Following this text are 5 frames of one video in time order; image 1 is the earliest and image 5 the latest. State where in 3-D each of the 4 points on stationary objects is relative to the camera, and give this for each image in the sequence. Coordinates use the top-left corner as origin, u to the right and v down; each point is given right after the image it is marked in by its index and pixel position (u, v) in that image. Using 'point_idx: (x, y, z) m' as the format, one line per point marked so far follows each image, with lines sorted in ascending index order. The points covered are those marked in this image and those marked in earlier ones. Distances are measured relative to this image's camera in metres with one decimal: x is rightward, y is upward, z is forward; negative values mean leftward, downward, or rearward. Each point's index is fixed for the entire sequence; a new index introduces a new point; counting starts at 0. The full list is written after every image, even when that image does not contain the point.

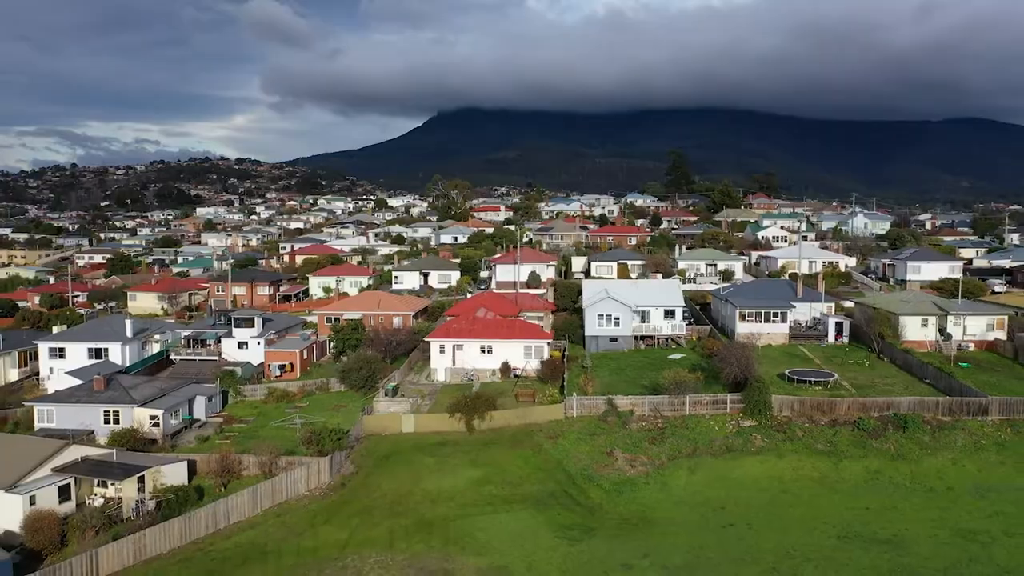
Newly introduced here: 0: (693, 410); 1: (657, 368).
0: (+2.6, -1.8, +12.4) m
1: (+2.5, -1.4, +14.9) m
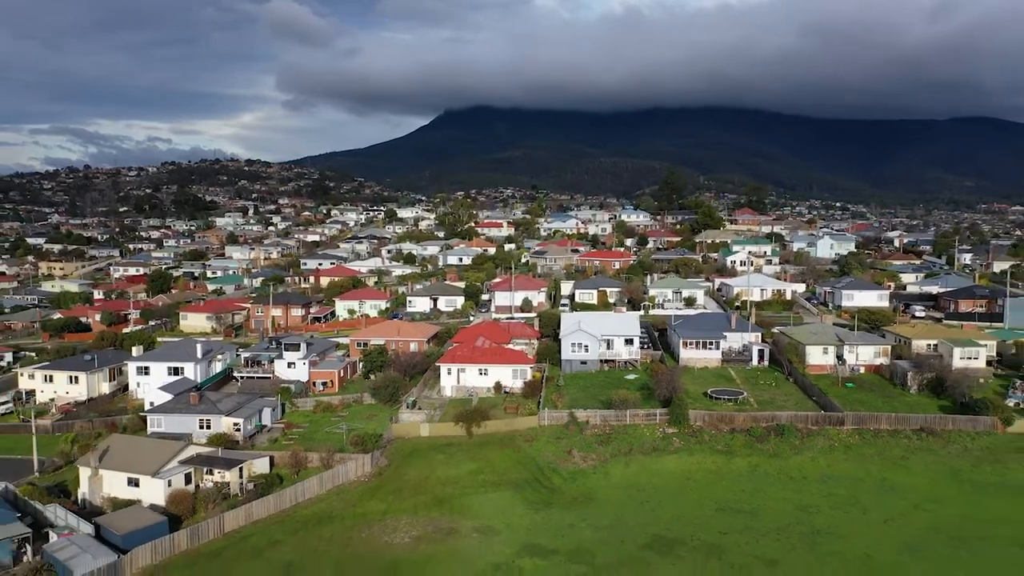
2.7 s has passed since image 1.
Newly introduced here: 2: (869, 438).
0: (+2.4, -2.6, +17.0) m
1: (+2.3, -2.3, +19.4) m
2: (+6.7, -2.8, +16.0) m
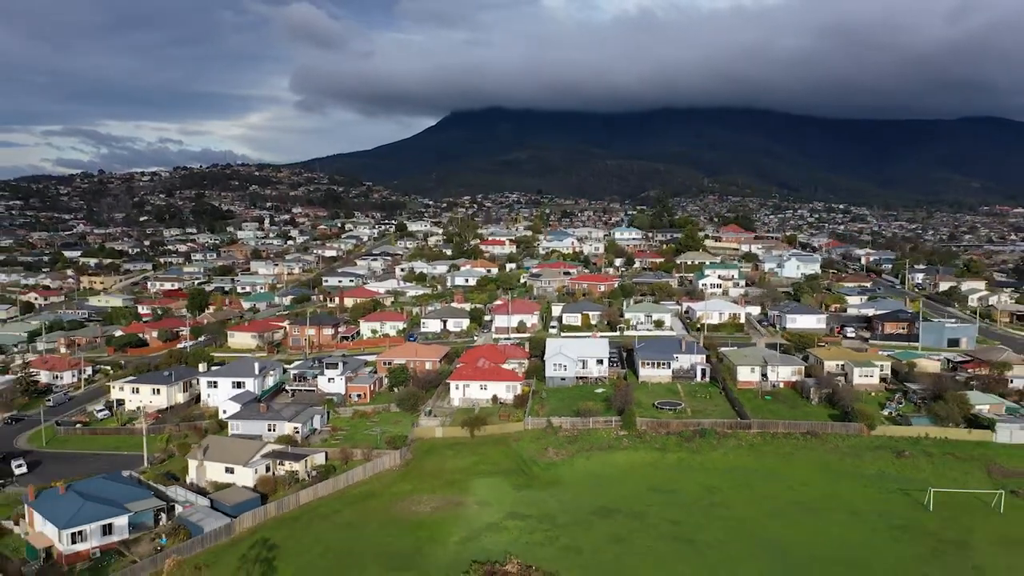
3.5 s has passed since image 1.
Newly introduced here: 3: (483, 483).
0: (+2.2, -3.6, +22.5) m
1: (+2.1, -3.3, +25.0) m
2: (+6.5, -3.8, +21.5) m
3: (-0.7, -4.5, +19.7) m
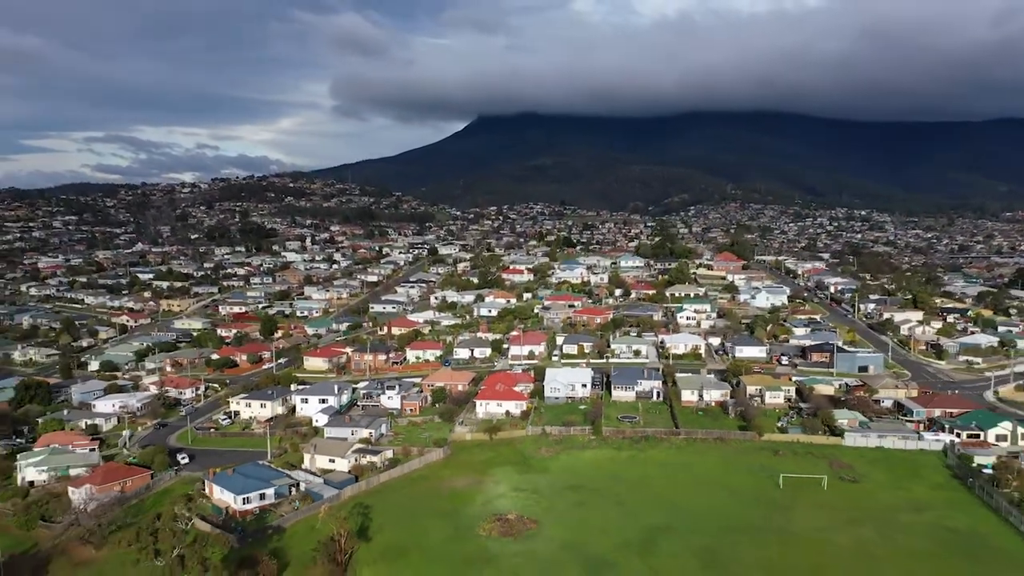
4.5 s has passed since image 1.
0: (+2.4, -5.6, +32.9) m
1: (+2.4, -5.2, +35.3) m
2: (+6.7, -5.7, +31.8) m
3: (-0.5, -6.5, +30.2) m
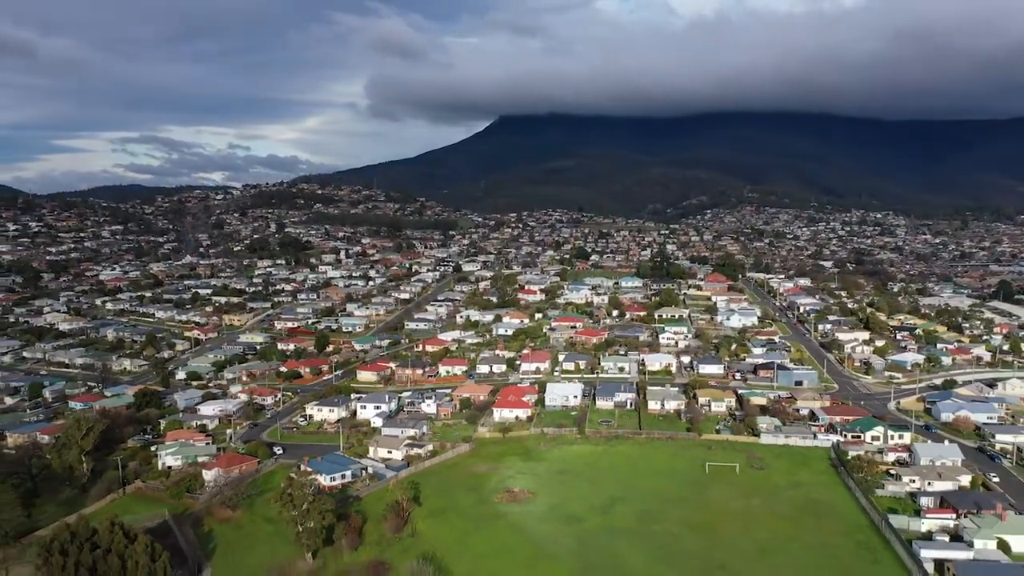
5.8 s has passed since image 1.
0: (+2.8, -7.6, +44.7) m
1: (+2.9, -7.2, +47.2) m
2: (+7.1, -7.8, +43.5) m
3: (-0.2, -8.5, +42.1) m
